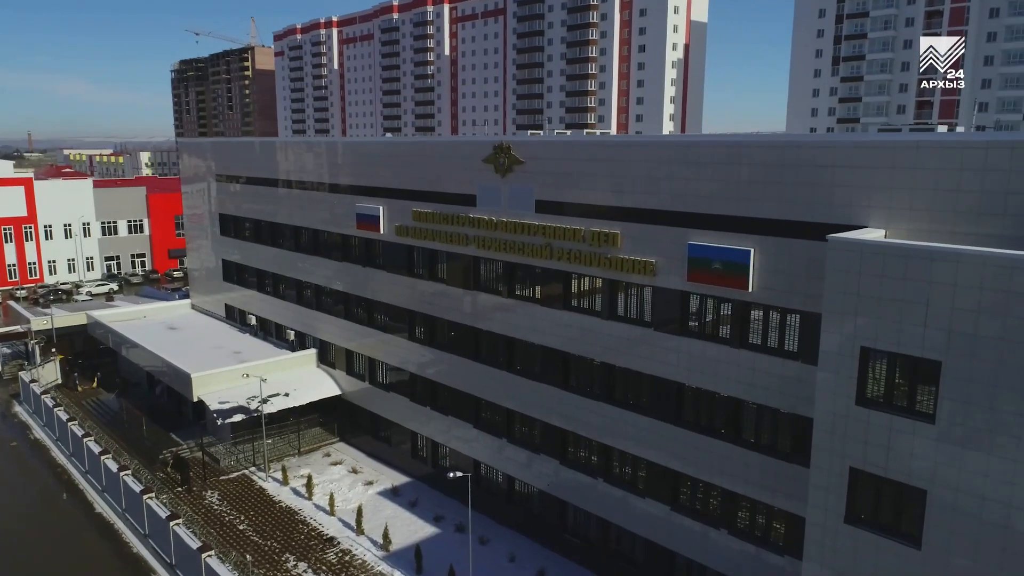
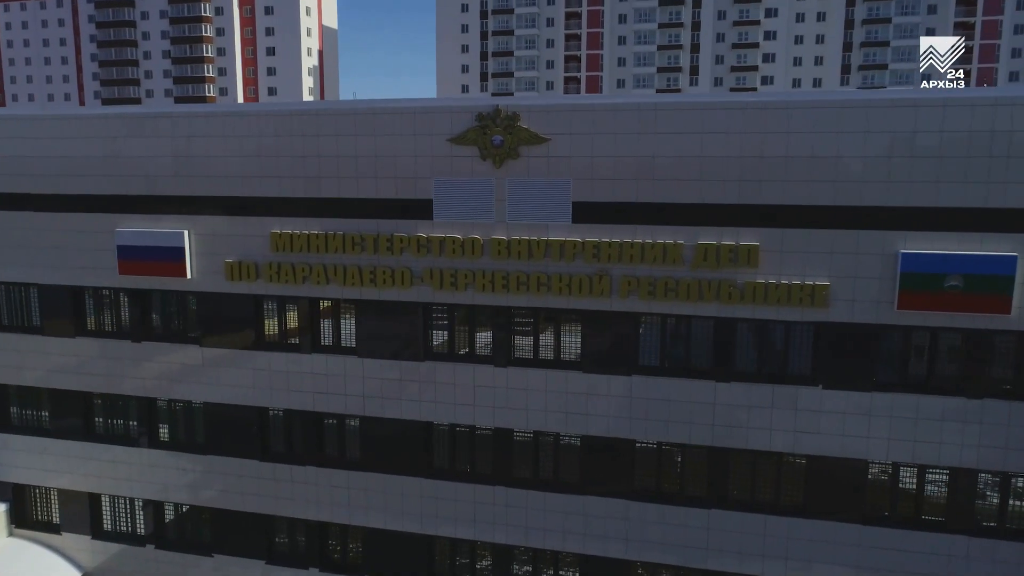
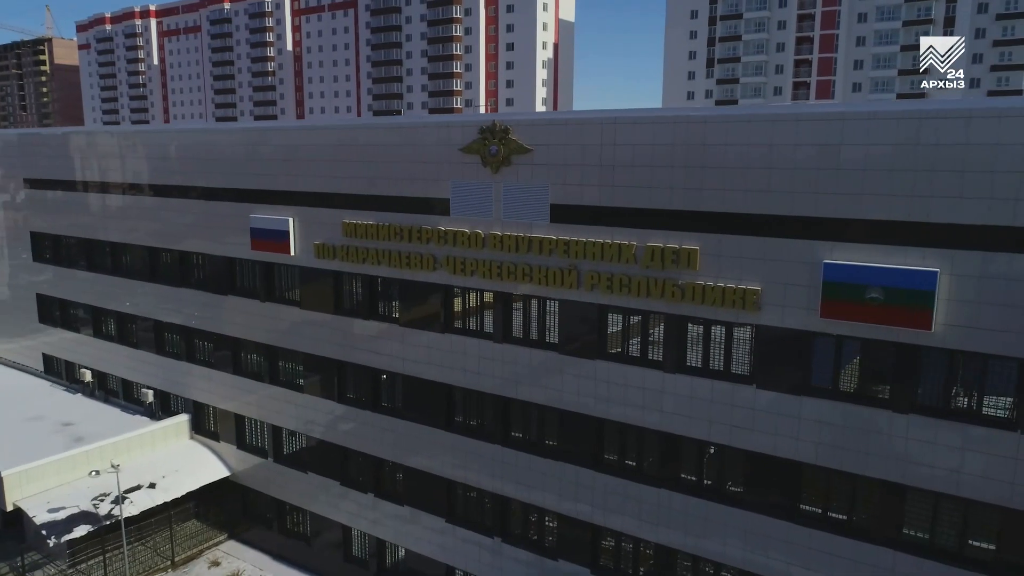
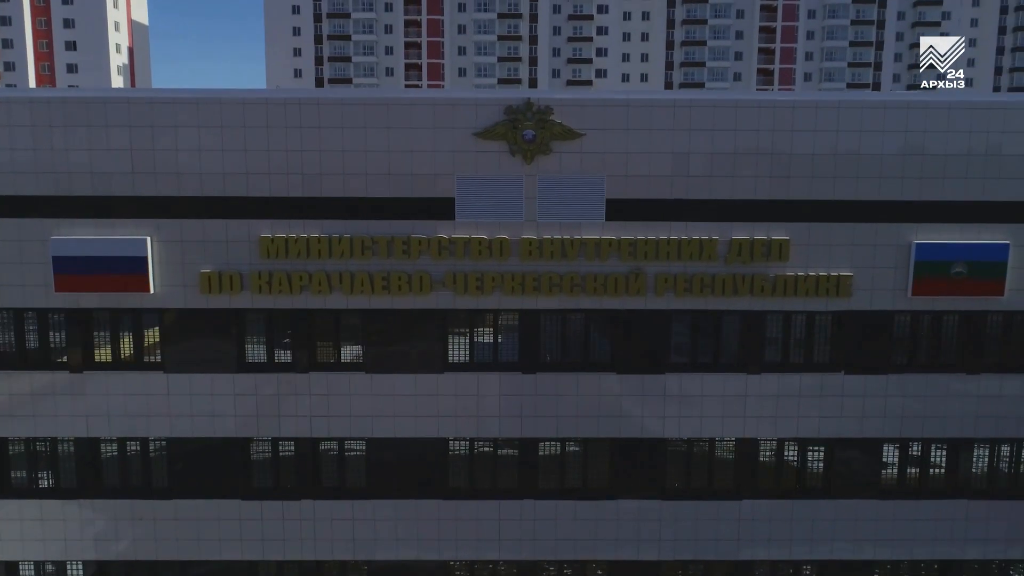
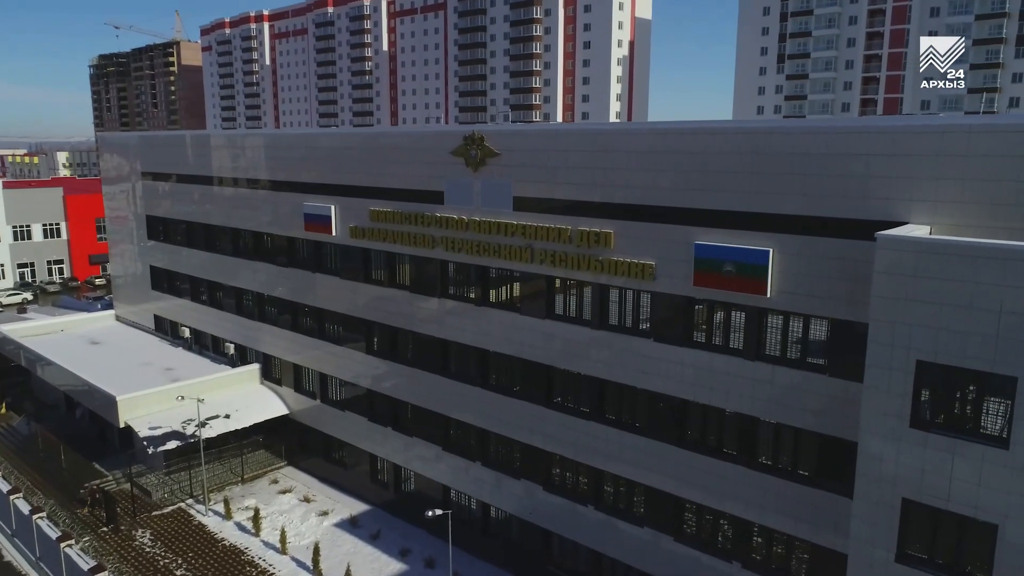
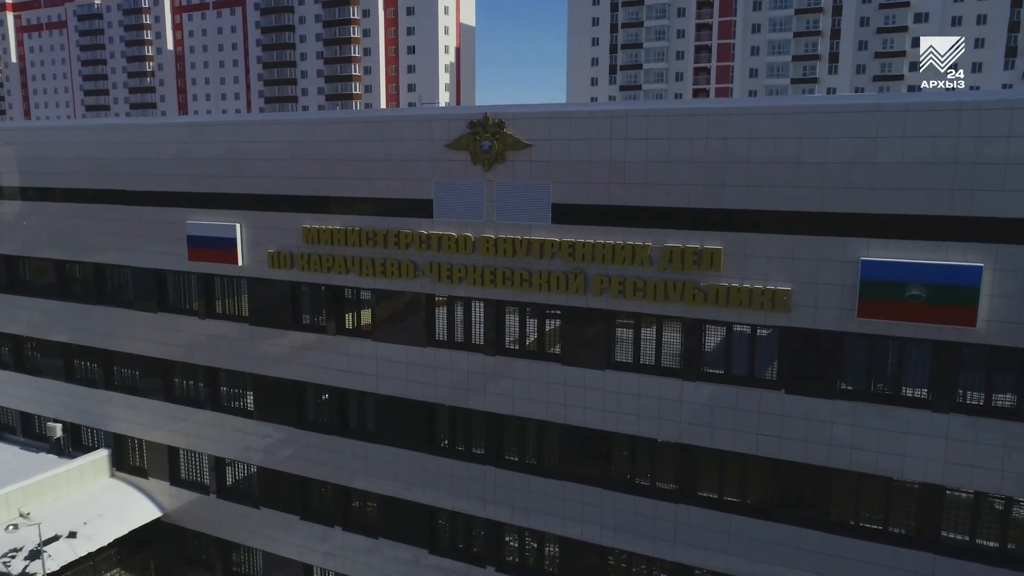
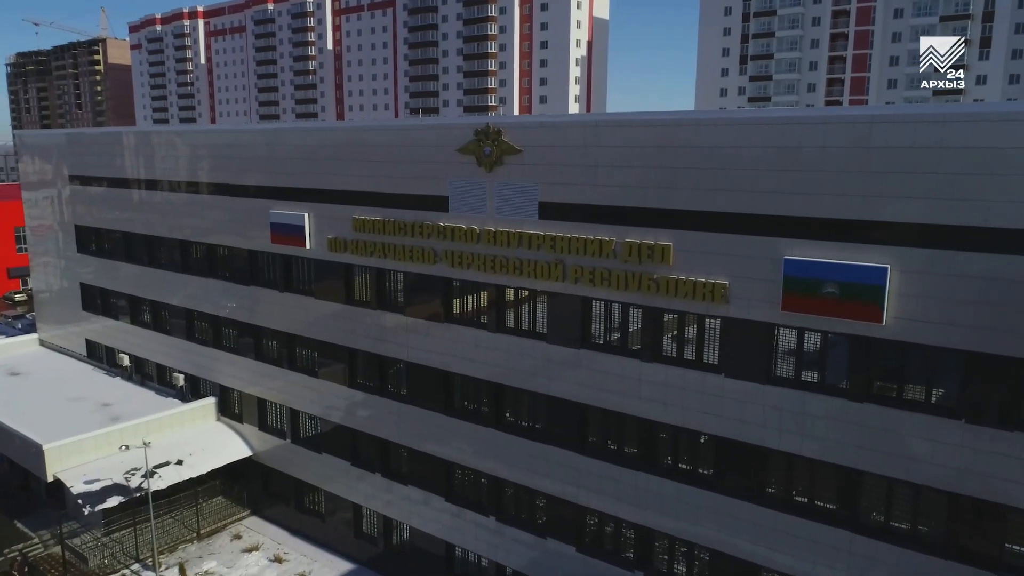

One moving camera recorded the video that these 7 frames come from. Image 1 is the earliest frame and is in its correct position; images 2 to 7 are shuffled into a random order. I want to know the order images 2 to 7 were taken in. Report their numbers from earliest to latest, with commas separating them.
5, 7, 3, 6, 2, 4
